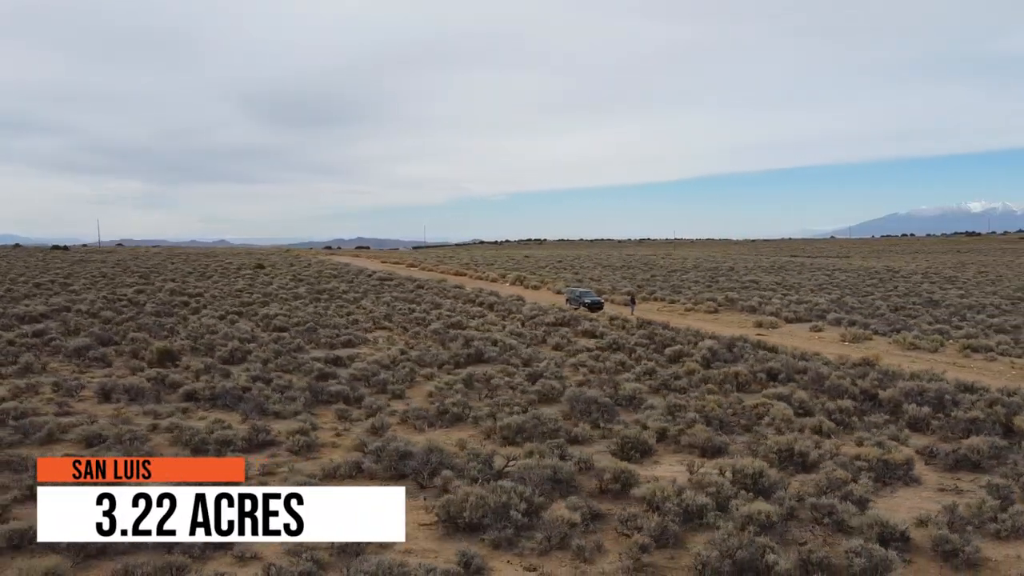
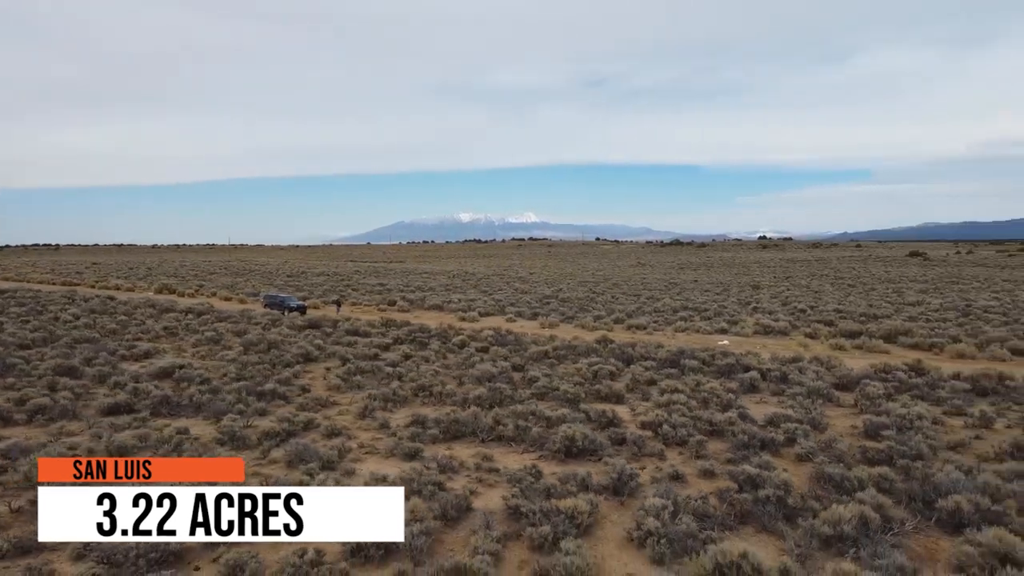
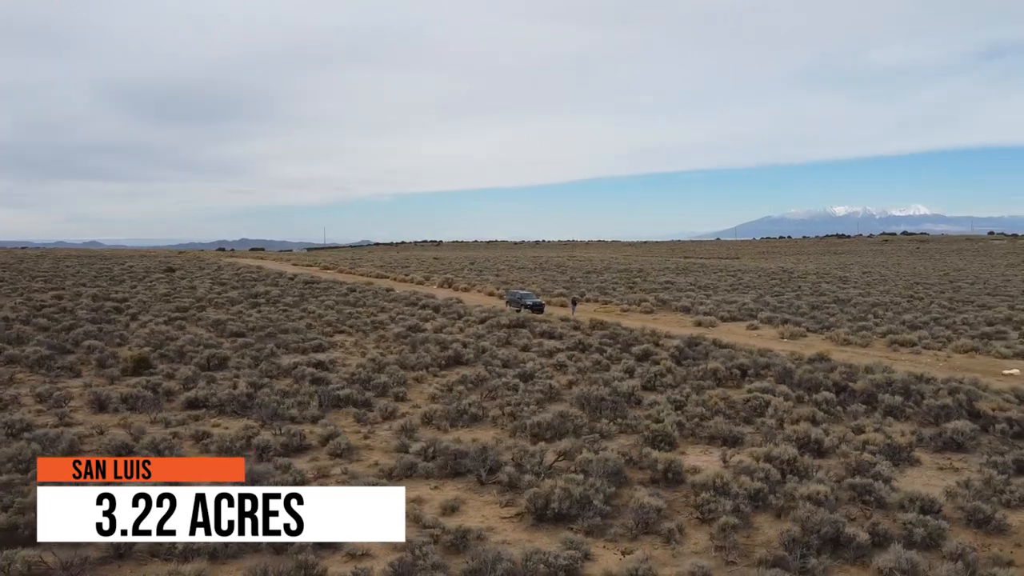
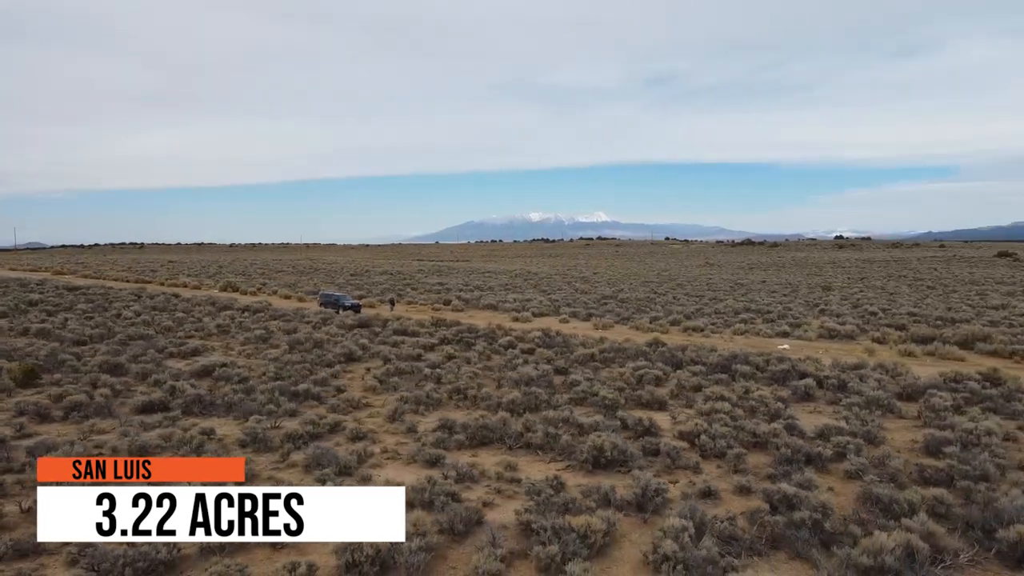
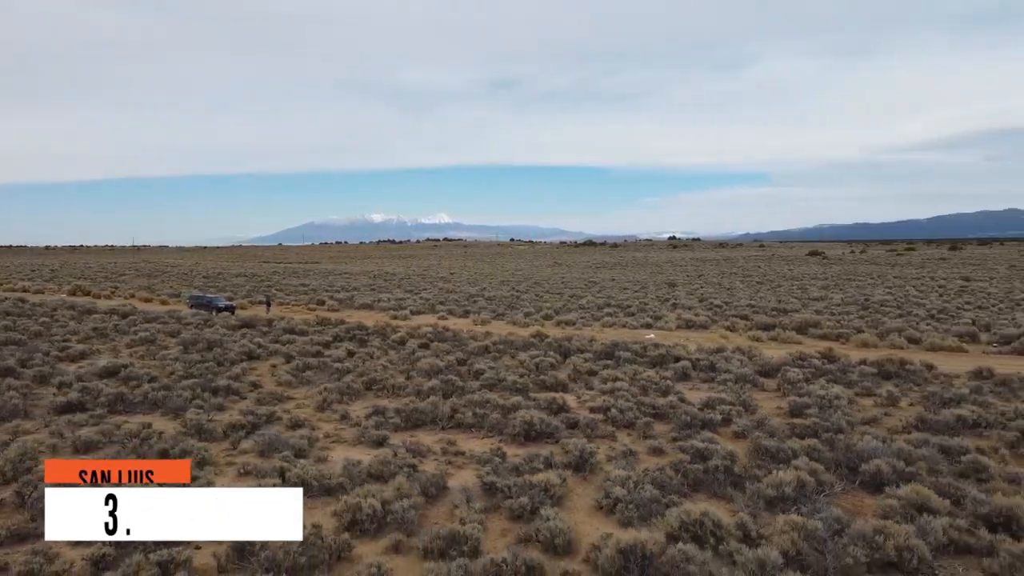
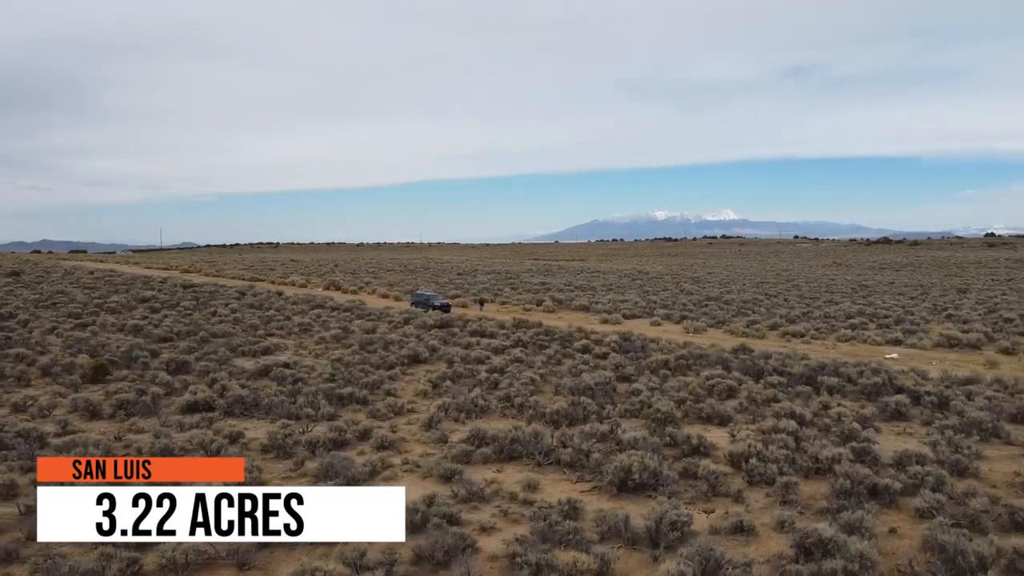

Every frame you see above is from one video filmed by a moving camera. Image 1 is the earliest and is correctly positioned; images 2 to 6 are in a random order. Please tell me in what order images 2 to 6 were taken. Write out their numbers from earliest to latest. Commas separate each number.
3, 6, 4, 2, 5
